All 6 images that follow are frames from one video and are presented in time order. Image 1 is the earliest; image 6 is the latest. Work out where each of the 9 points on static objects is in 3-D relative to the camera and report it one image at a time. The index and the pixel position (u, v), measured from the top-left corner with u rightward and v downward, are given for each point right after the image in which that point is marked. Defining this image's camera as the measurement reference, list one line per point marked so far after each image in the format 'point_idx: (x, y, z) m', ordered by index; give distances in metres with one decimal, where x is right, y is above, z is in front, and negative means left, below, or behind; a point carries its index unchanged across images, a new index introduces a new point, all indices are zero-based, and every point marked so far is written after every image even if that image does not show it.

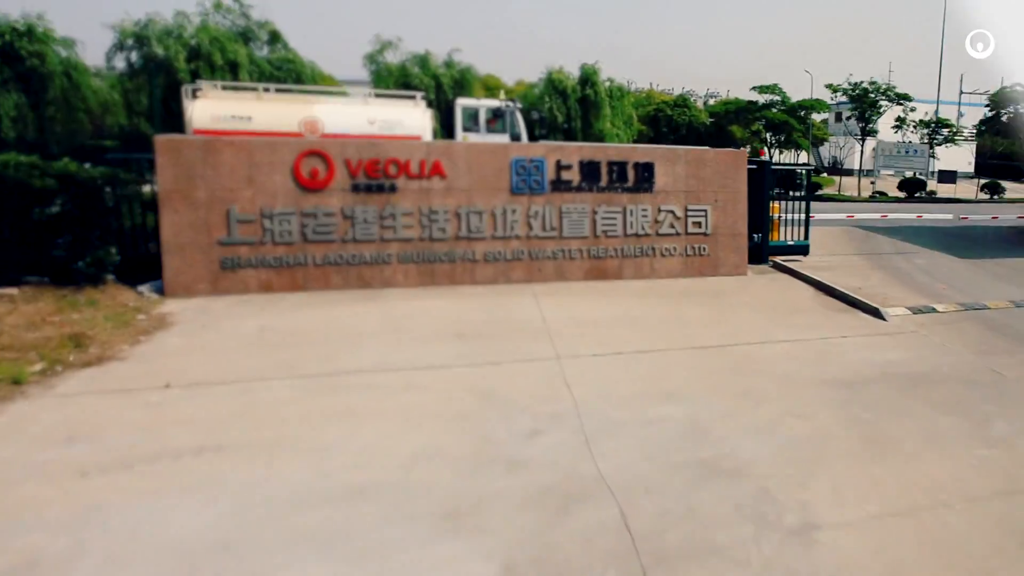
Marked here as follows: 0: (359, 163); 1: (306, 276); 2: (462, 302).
0: (-1.4, +1.2, +7.3) m
1: (-1.9, +0.2, +7.4) m
2: (-0.4, -0.1, +7.0) m
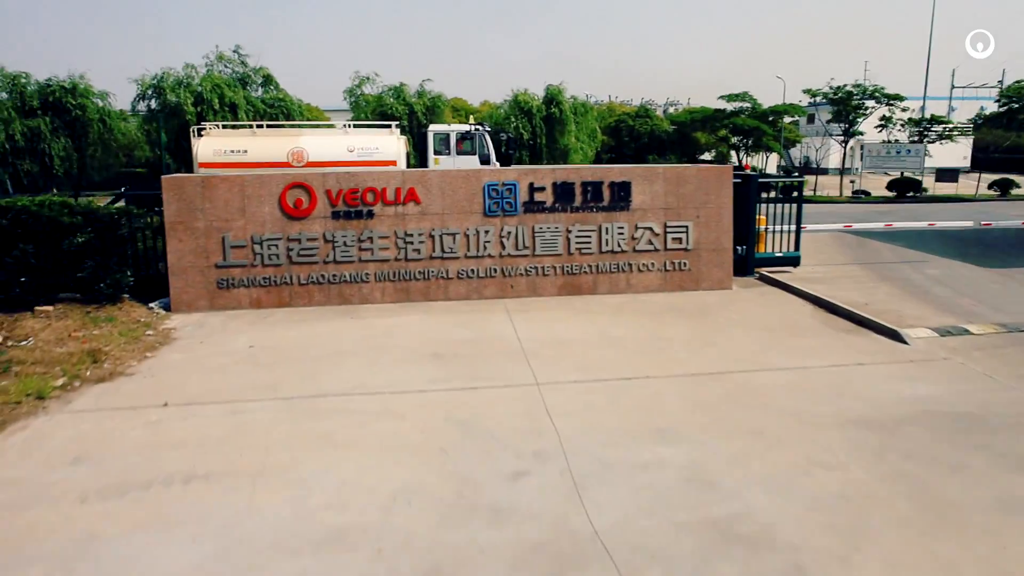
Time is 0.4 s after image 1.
0: (-1.7, +1.0, +6.9) m
1: (-2.2, -0.1, +6.9) m
2: (-0.7, -0.3, +6.5) m
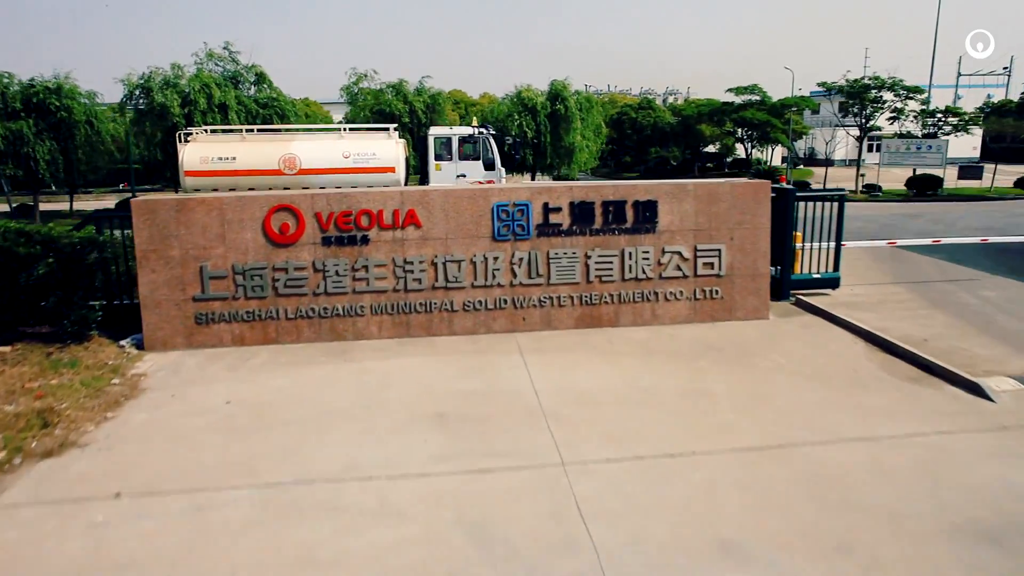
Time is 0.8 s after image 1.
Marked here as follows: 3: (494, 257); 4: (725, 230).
0: (-1.6, +0.6, +6.1) m
1: (-2.1, -0.4, +6.1) m
2: (-0.5, -0.6, +5.7) m
3: (-0.2, +0.3, +6.2) m
4: (+2.0, +0.6, +6.5) m
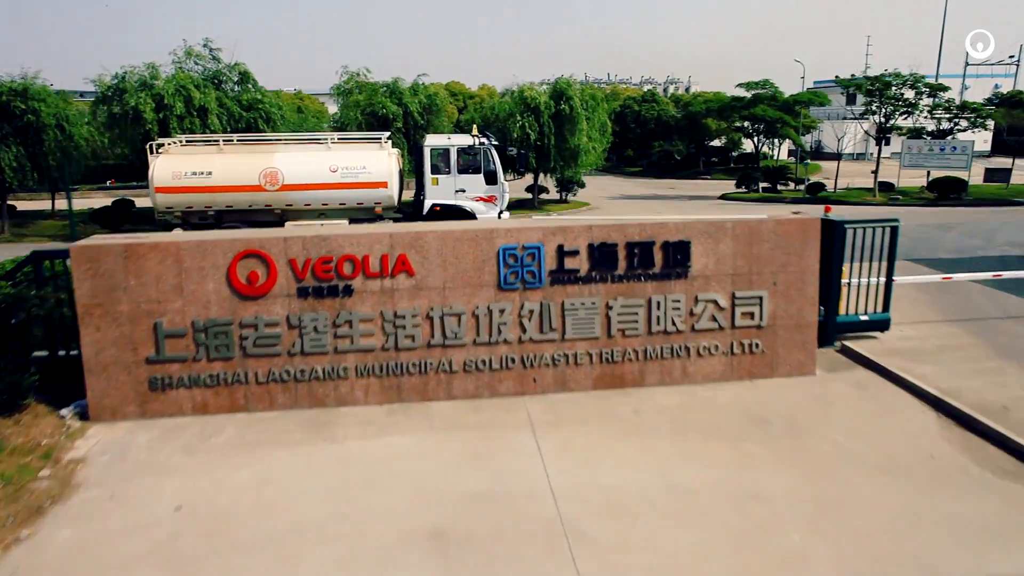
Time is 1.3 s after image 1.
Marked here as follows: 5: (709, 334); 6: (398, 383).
0: (-1.5, +0.2, +5.1) m
1: (-2.0, -0.8, +5.2) m
2: (-0.5, -1.1, +4.8) m
3: (-0.1, -0.2, +5.3) m
4: (+2.1, +0.1, +5.6) m
5: (+1.6, -0.4, +5.6) m
6: (-0.9, -0.7, +5.3) m
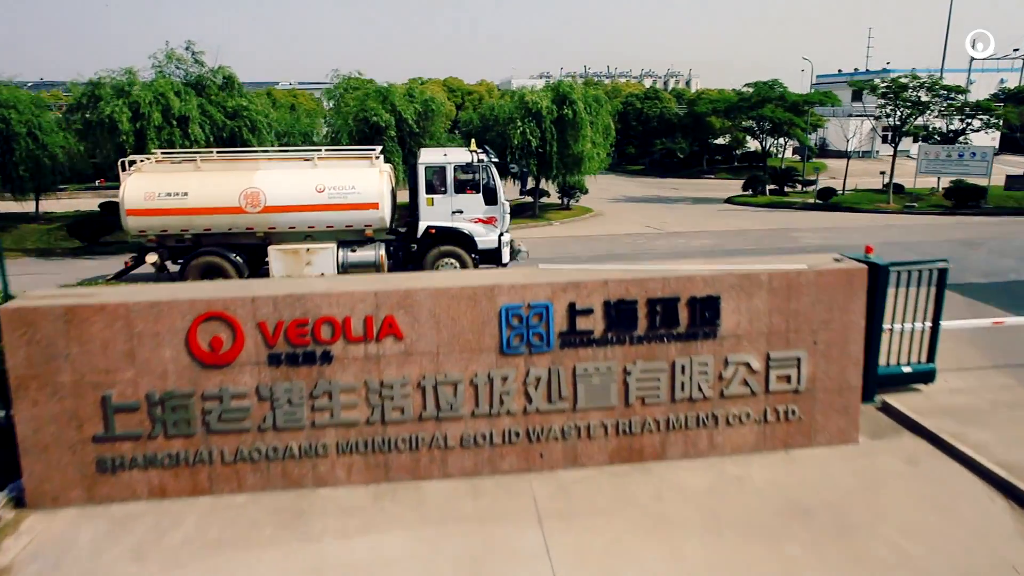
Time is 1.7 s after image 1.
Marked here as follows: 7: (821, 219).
0: (-1.5, -0.2, +4.4) m
1: (-2.0, -1.3, +4.5) m
2: (-0.4, -1.5, +4.2) m
3: (-0.1, -0.6, +4.6) m
4: (+2.1, -0.3, +4.9) m
5: (+1.6, -0.8, +4.9) m
6: (-0.9, -1.2, +4.7) m
7: (+7.1, +1.6, +15.7) m
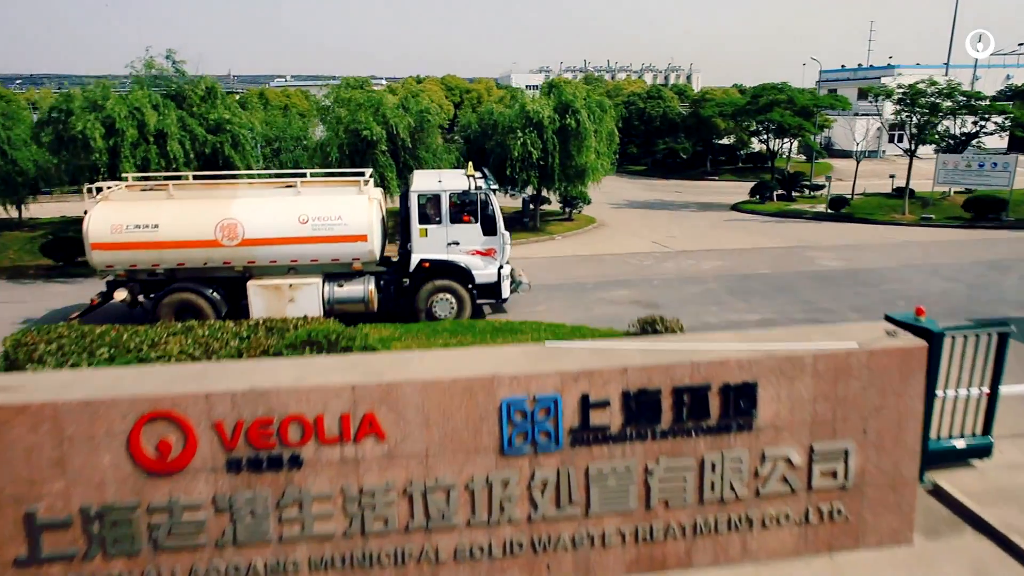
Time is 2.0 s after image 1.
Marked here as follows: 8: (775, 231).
0: (-1.5, -0.8, +3.7) m
1: (-2.0, -1.8, +3.9) m
2: (-0.4, -2.0, +3.5) m
3: (-0.1, -1.1, +4.0) m
4: (+2.1, -0.8, +4.3) m
5: (+1.7, -1.3, +4.3) m
6: (-0.9, -1.7, +4.0) m
7: (+7.1, +1.2, +15.0) m
8: (+6.1, +1.3, +16.0) m
